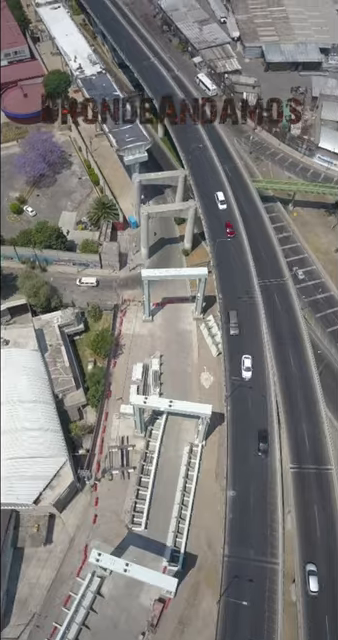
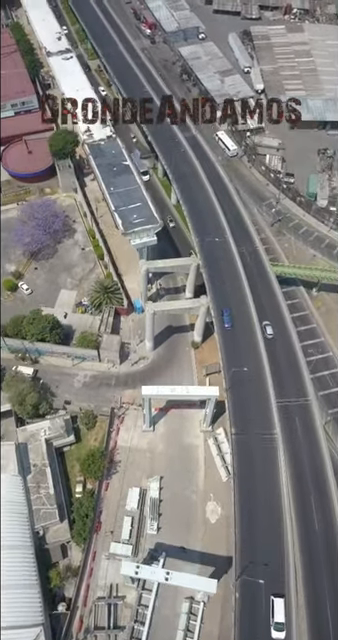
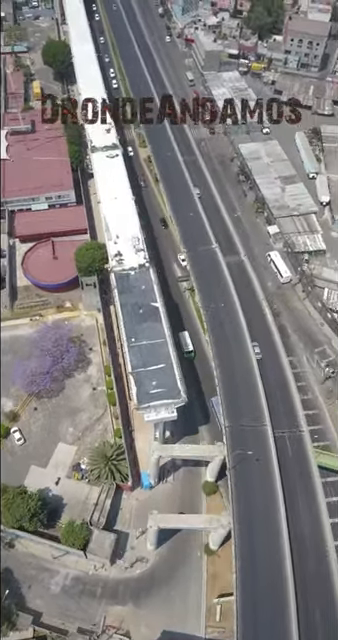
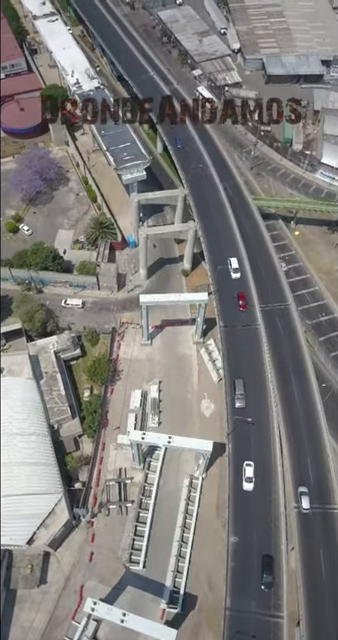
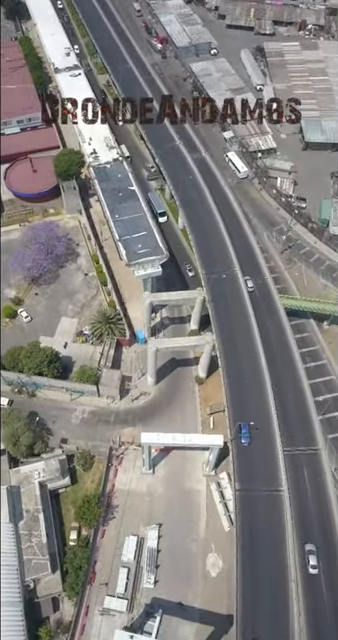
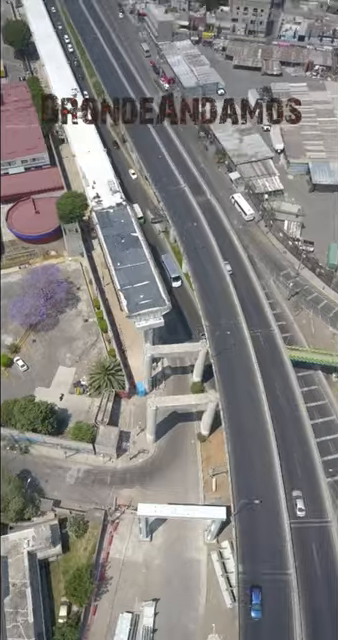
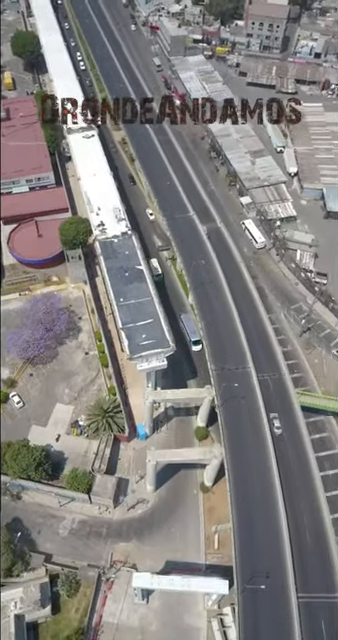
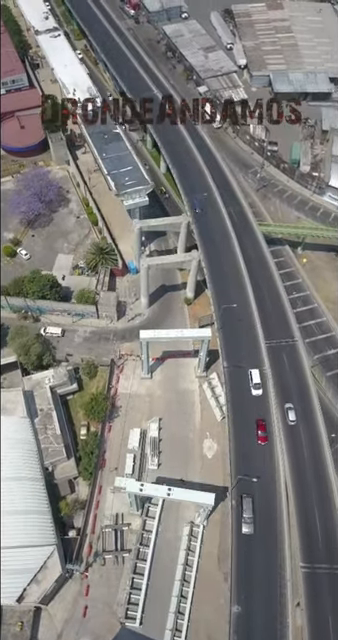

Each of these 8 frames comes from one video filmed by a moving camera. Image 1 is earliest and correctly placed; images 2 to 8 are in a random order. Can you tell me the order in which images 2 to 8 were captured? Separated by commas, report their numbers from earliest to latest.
4, 8, 2, 5, 6, 7, 3
